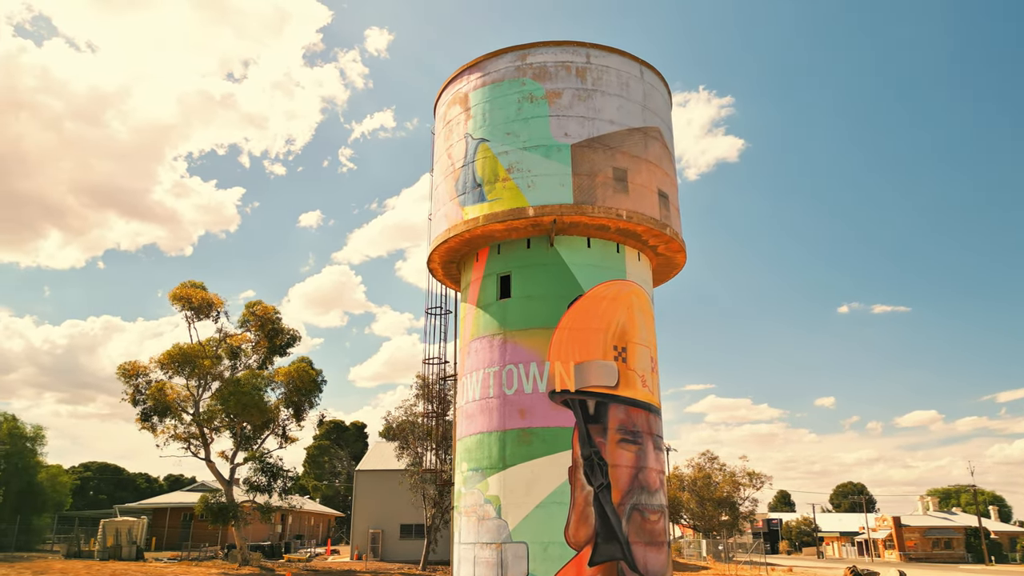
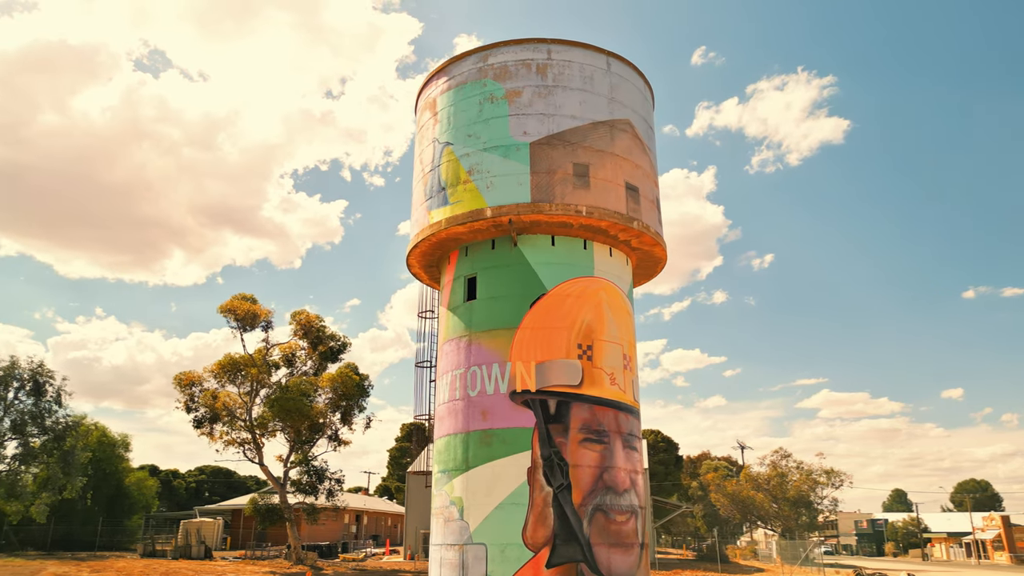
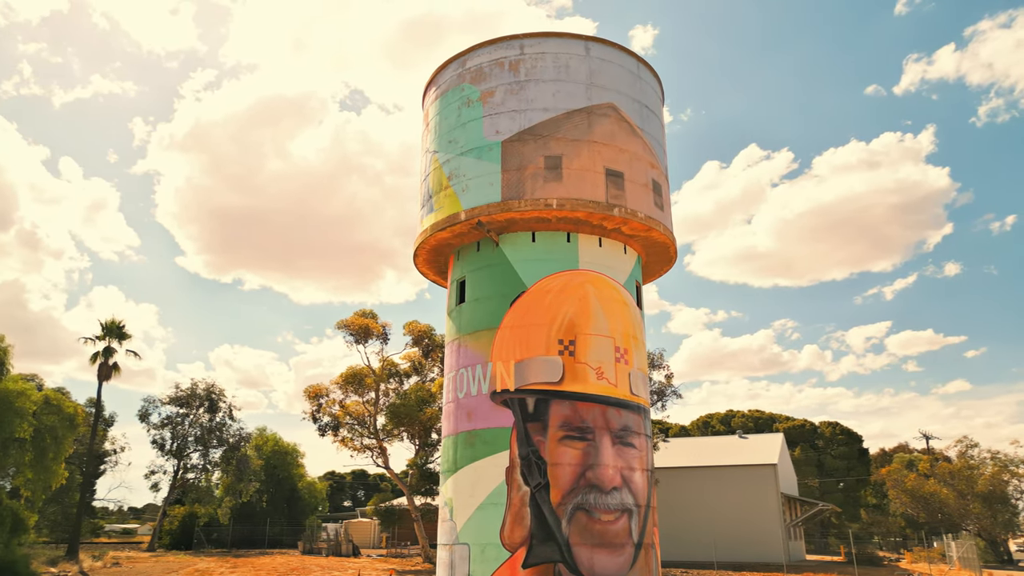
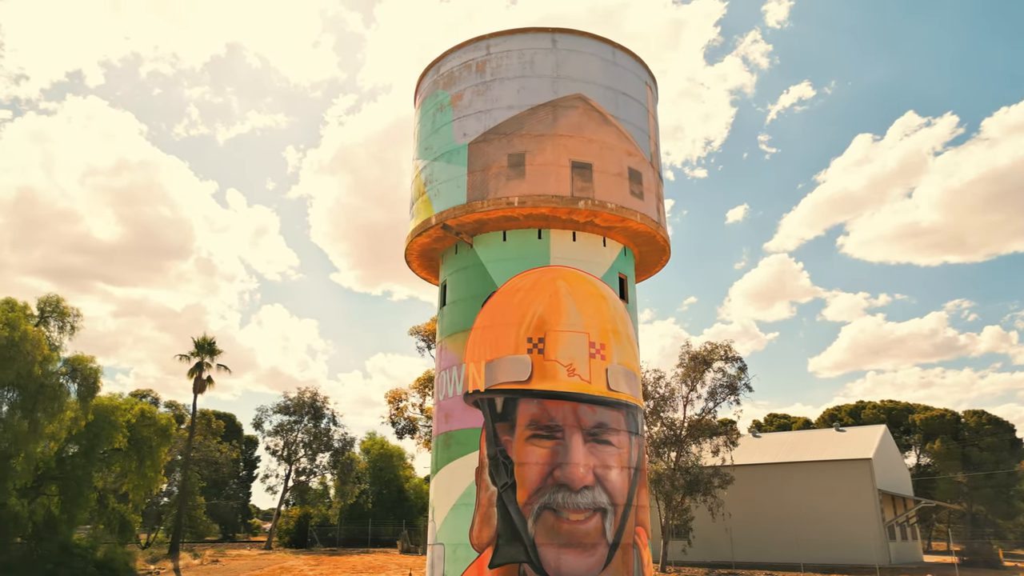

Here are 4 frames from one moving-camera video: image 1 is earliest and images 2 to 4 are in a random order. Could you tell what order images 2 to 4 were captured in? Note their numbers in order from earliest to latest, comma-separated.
2, 3, 4
